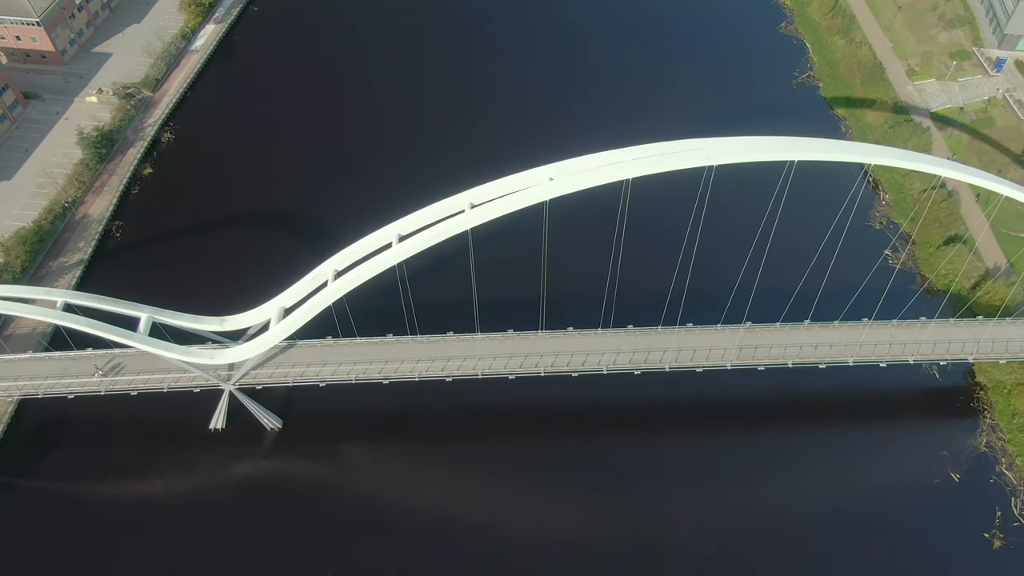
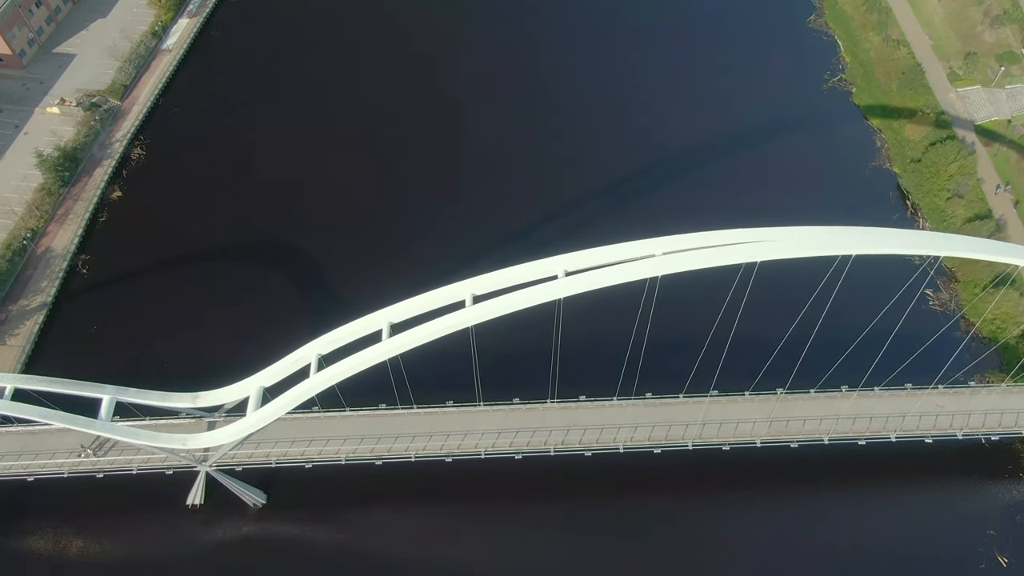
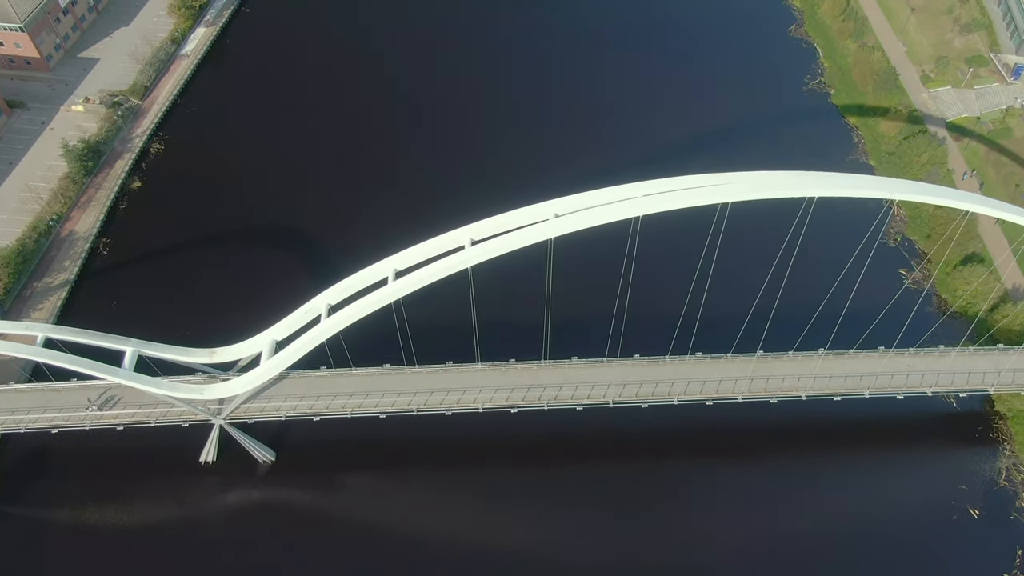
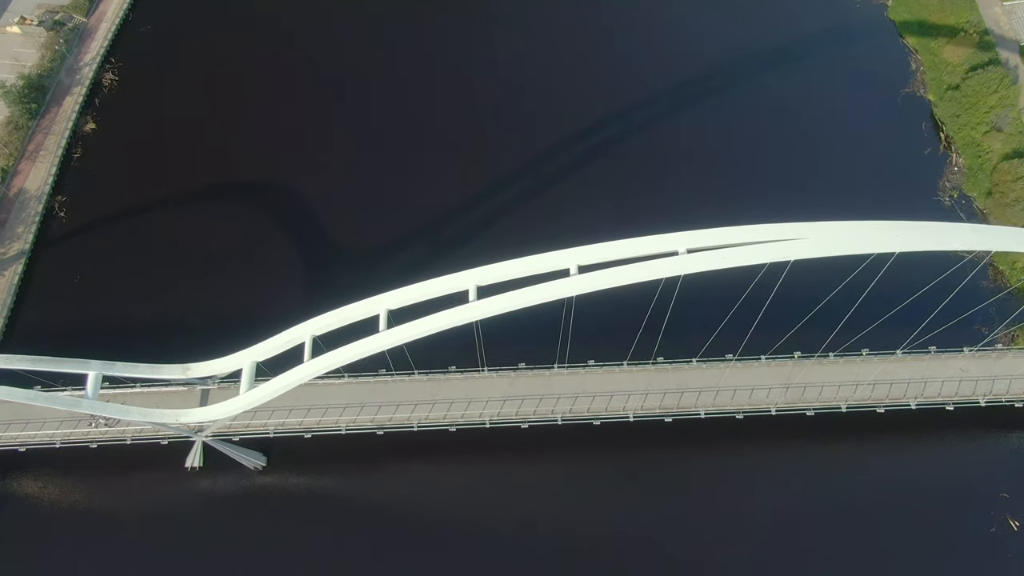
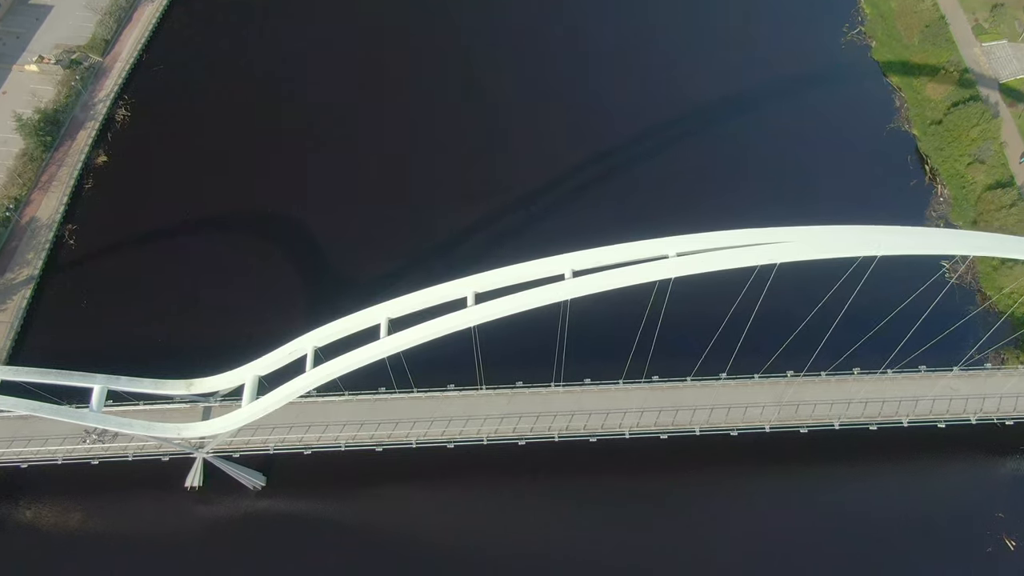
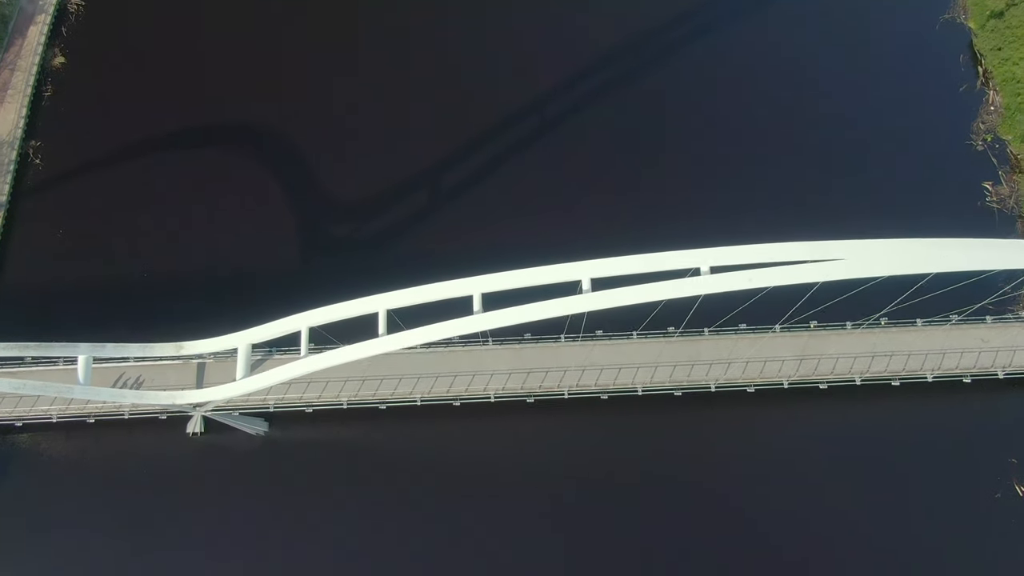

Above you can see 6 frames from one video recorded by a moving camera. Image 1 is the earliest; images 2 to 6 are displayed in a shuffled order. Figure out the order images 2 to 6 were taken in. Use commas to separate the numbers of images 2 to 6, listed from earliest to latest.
3, 2, 5, 4, 6
